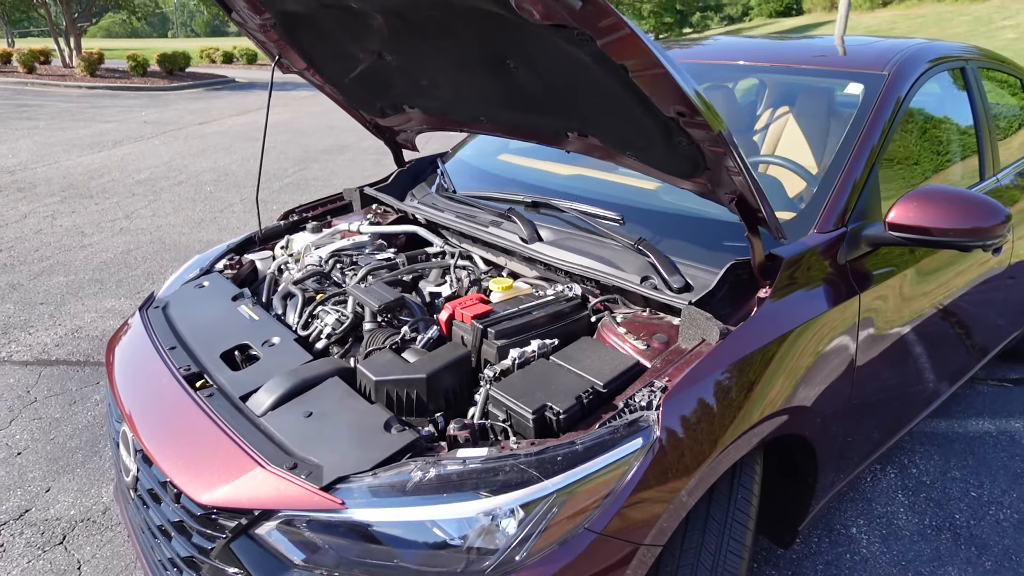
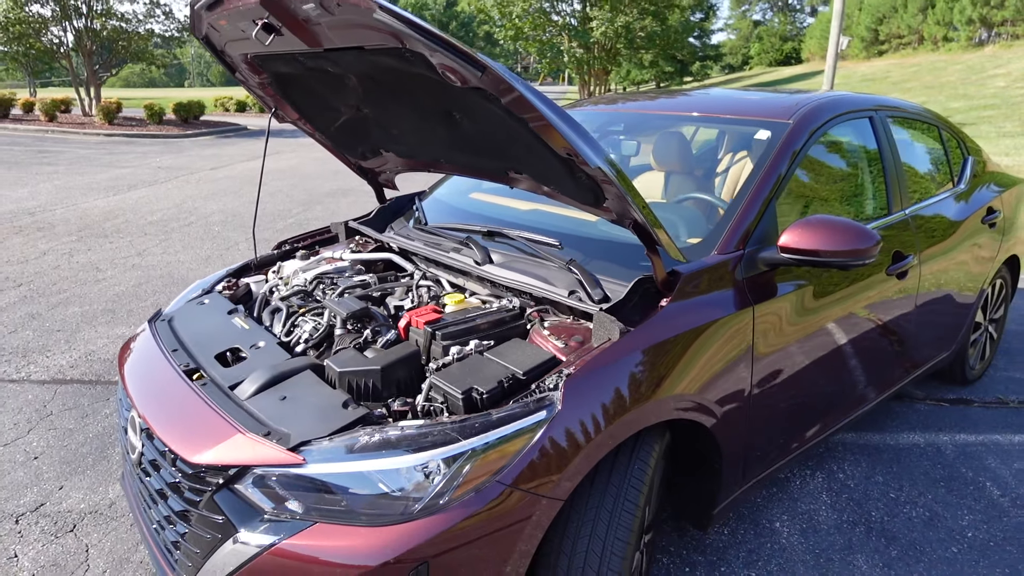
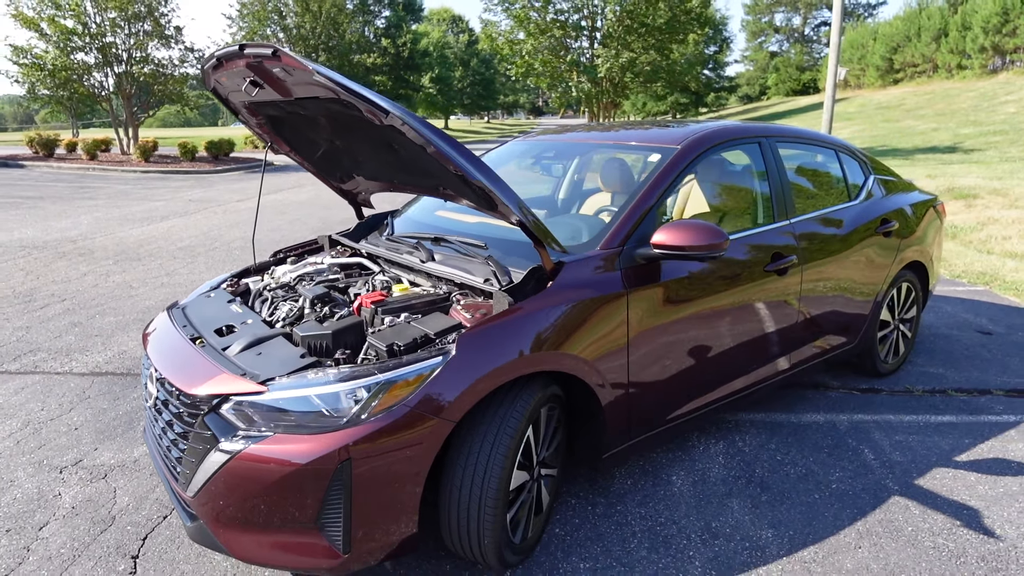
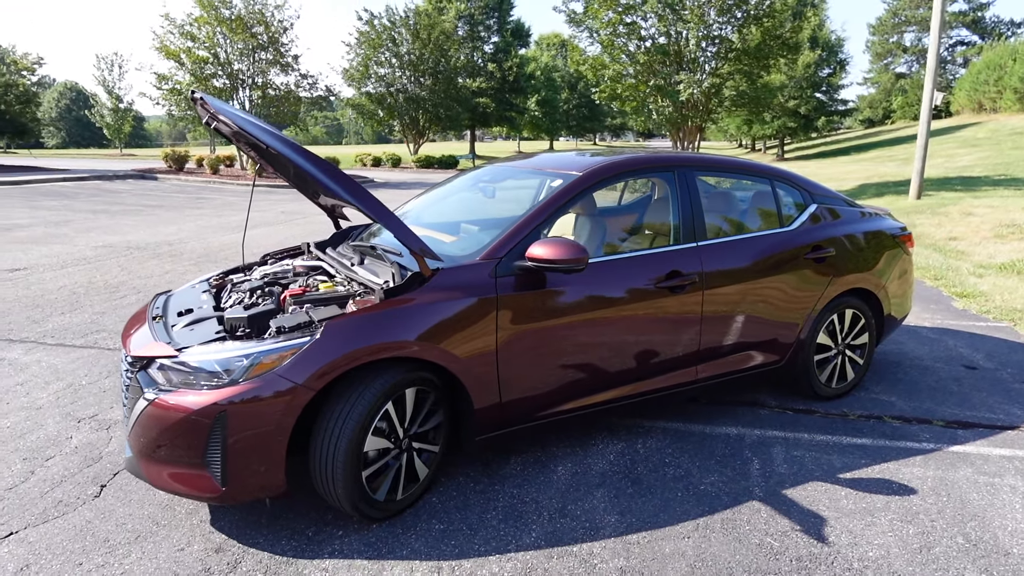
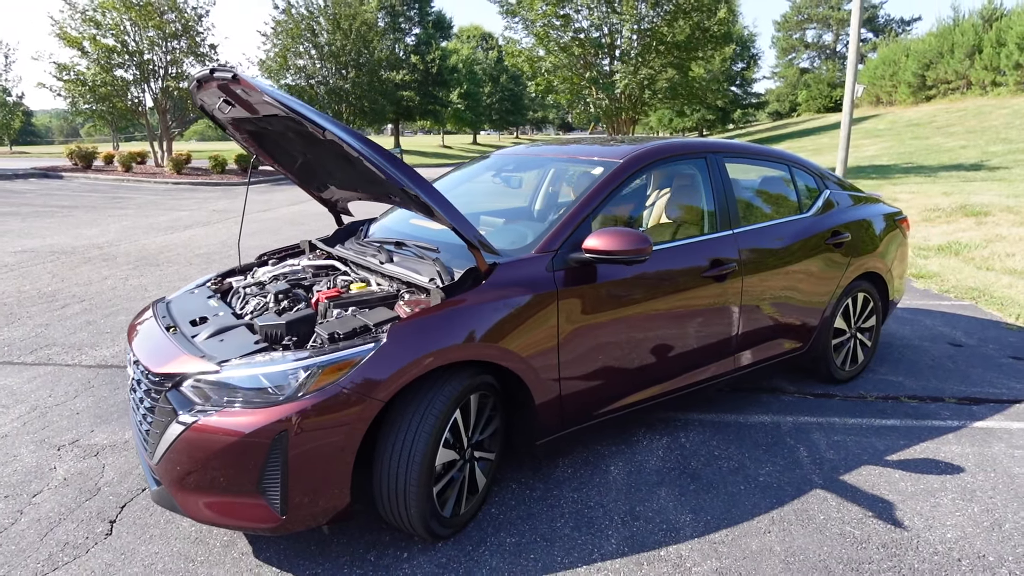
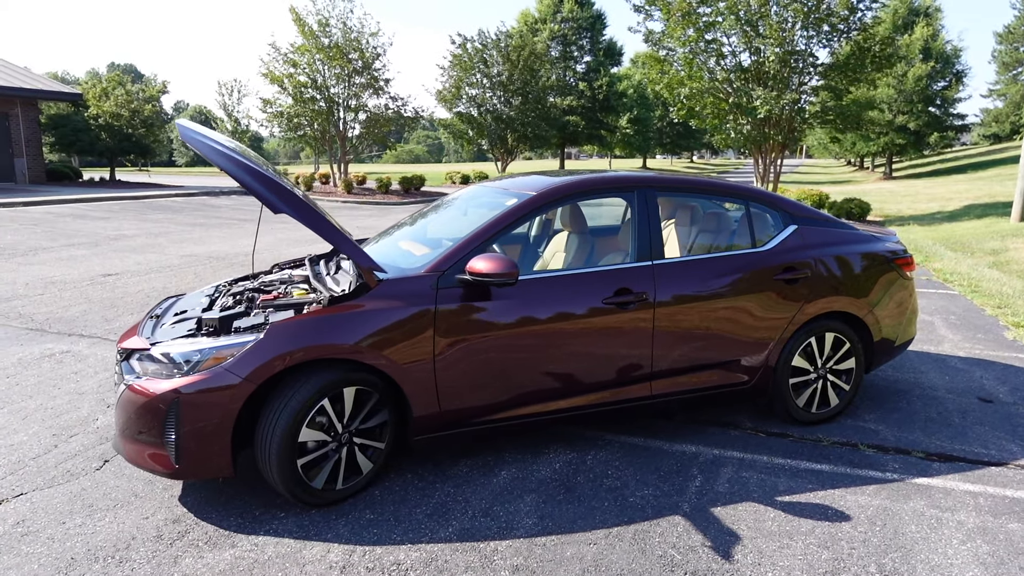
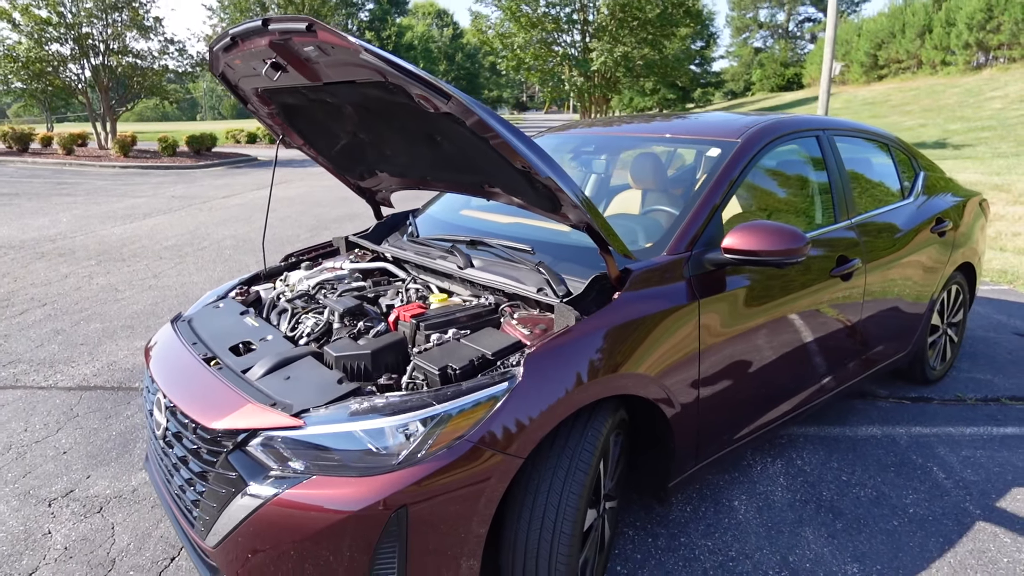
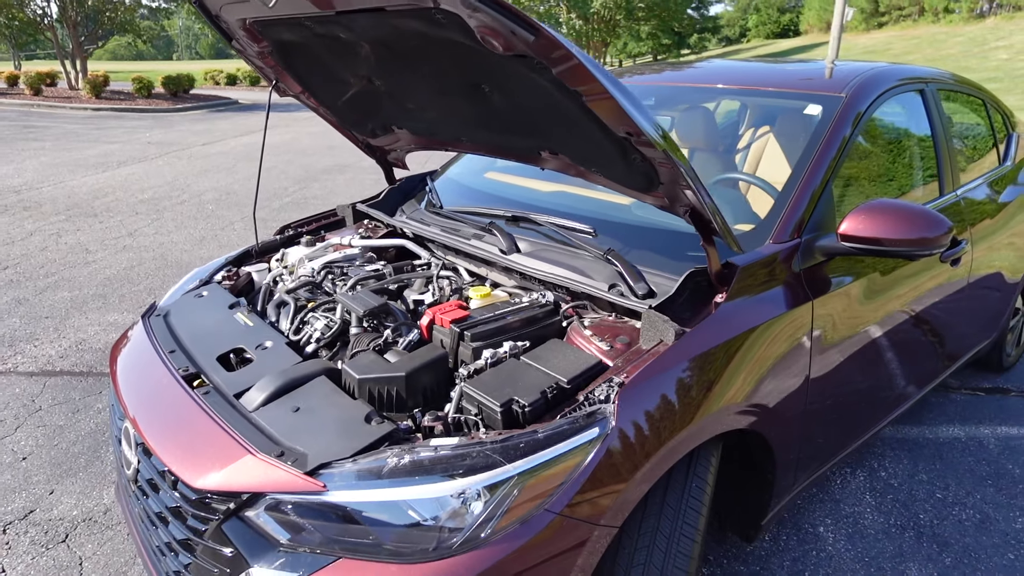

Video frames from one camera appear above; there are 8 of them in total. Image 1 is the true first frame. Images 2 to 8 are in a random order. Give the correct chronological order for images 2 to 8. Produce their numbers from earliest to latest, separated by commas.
8, 2, 7, 3, 5, 4, 6
